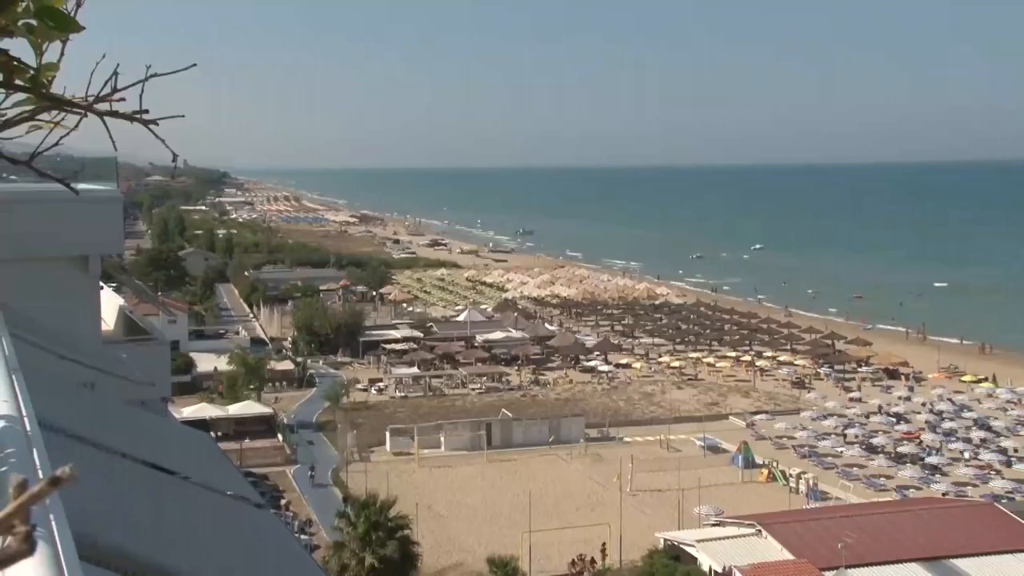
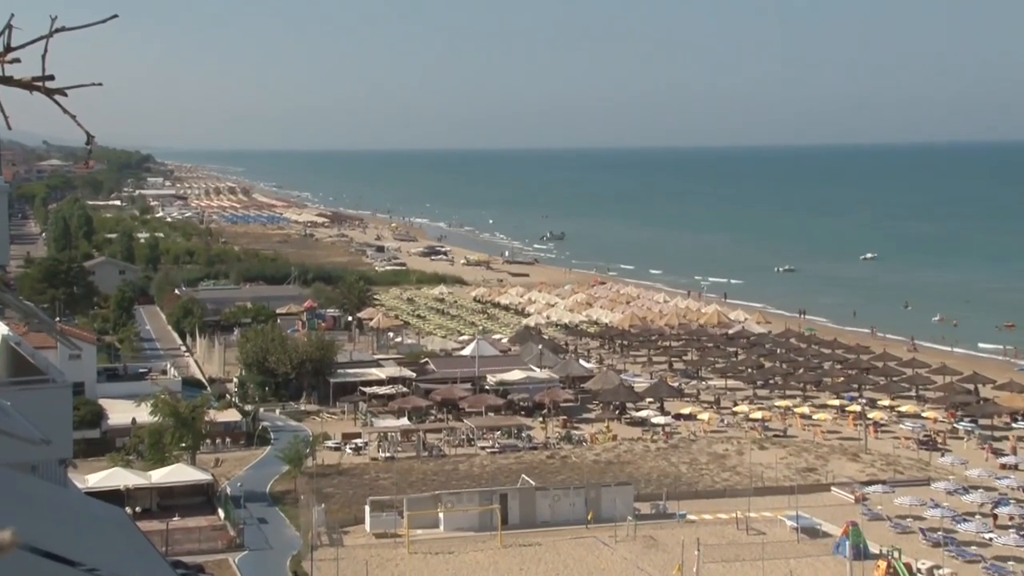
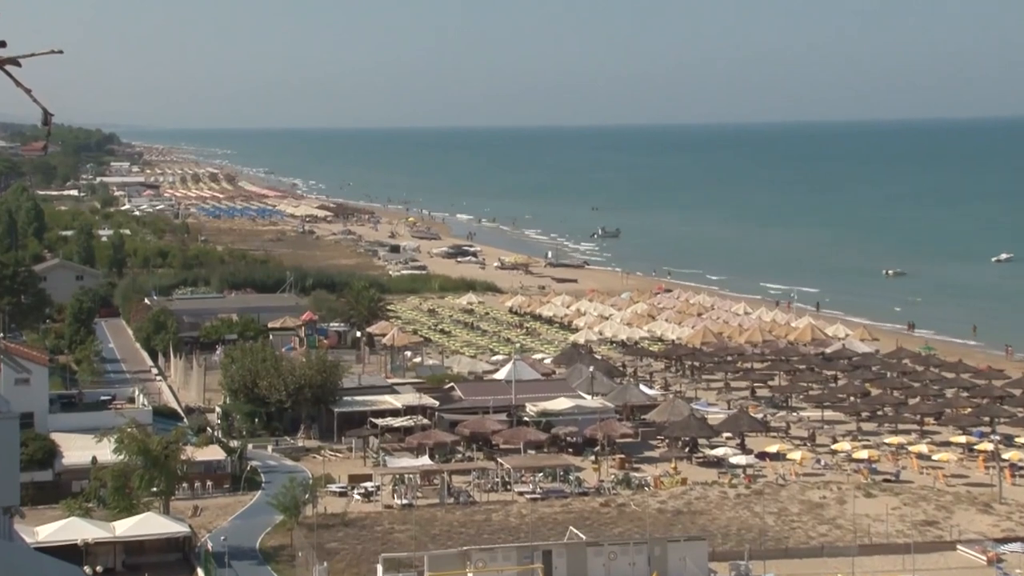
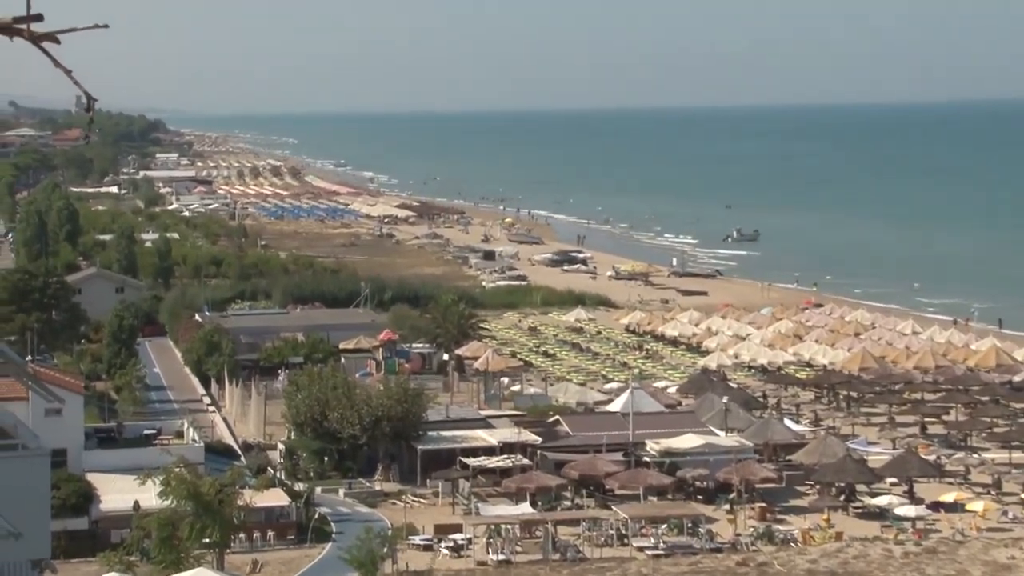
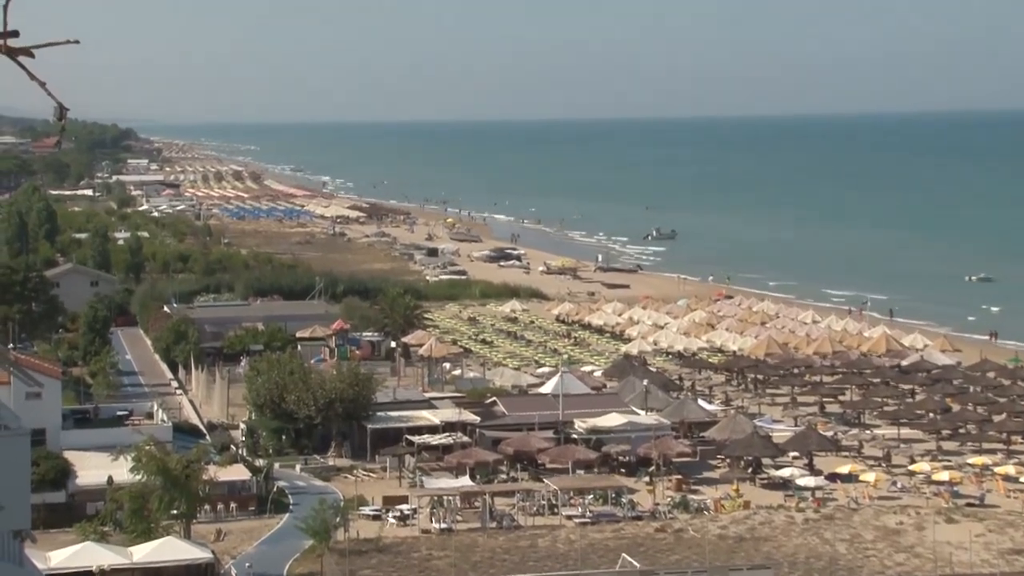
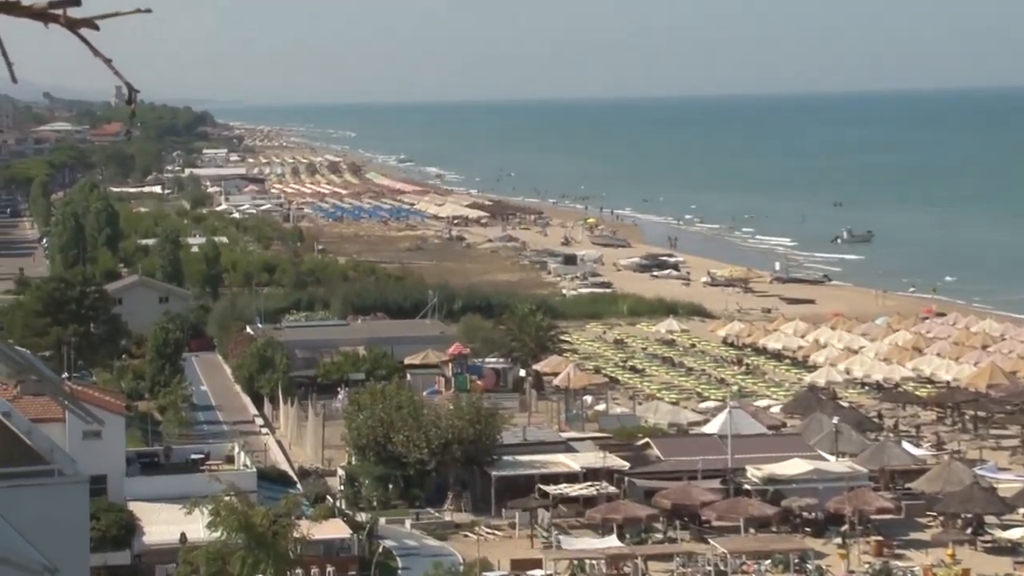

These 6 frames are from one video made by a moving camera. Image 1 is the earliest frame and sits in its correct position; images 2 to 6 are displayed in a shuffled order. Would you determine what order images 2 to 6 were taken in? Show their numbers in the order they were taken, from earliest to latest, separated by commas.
2, 3, 5, 4, 6
